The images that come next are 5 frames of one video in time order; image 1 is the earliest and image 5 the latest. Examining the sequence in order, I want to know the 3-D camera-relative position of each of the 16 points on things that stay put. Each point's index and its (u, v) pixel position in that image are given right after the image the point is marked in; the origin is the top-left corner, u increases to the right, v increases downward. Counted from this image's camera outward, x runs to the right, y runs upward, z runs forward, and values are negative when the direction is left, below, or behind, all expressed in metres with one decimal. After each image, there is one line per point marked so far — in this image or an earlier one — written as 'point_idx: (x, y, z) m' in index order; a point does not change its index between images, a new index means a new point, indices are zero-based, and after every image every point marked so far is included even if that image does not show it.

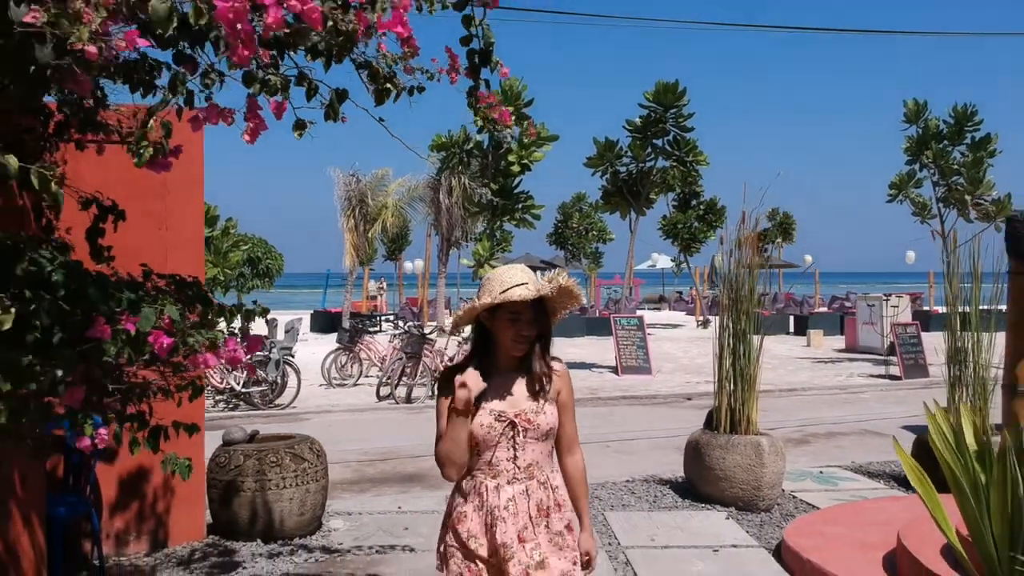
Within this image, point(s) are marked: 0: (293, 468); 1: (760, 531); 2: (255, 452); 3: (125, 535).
0: (-1.4, -1.1, +5.3) m
1: (+1.6, -1.6, +5.4) m
2: (-1.6, -1.0, +5.3) m
3: (-2.3, -1.5, +4.8) m
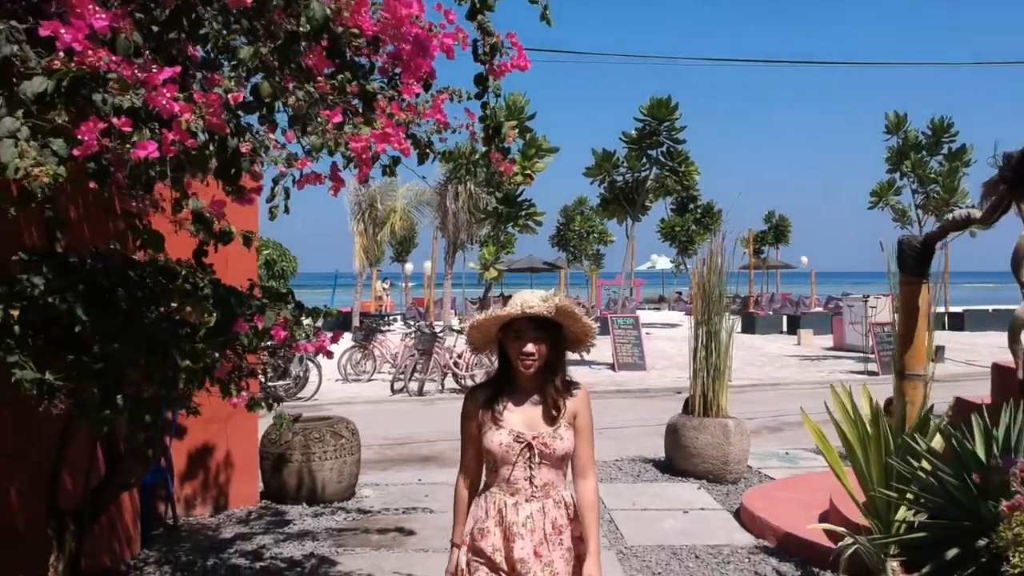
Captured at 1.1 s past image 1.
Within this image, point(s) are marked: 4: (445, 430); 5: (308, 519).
0: (-1.4, -1.2, +6.3) m
1: (+1.7, -1.6, +6.3) m
2: (-1.6, -1.1, +6.3) m
3: (-2.3, -1.5, +5.8) m
4: (-0.8, -1.7, +9.8) m
5: (-1.5, -1.6, +6.0) m
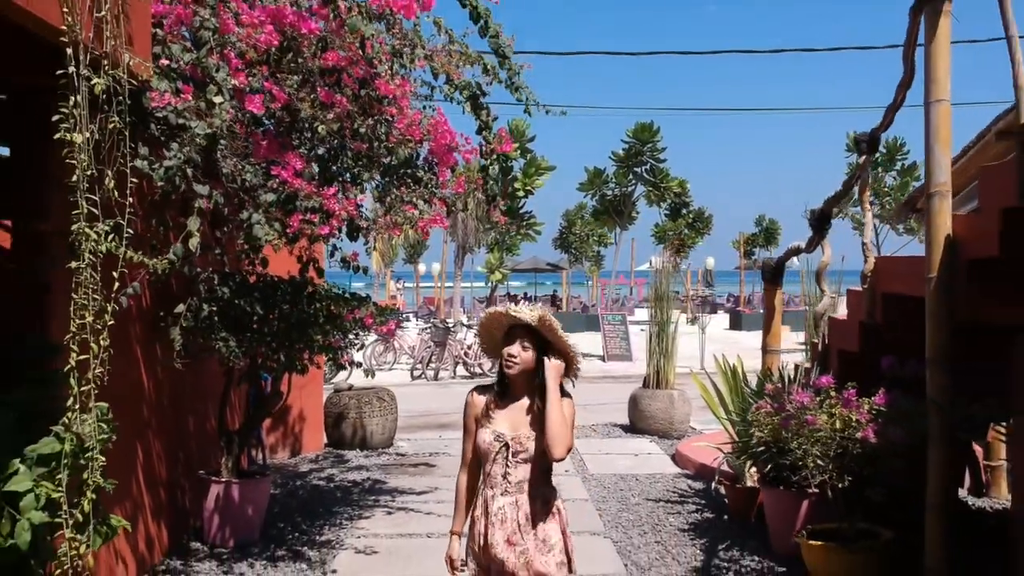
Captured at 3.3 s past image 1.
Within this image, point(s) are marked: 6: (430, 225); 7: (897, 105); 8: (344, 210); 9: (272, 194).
0: (-1.4, -1.2, +8.5) m
1: (+1.6, -1.6, +8.5) m
2: (-1.6, -1.1, +8.5) m
3: (-2.3, -1.5, +8.0) m
4: (-0.8, -1.7, +12.0) m
5: (-1.5, -1.7, +8.2) m
6: (-0.5, +0.4, +5.2) m
7: (+2.2, +1.1, +4.8) m
8: (-0.9, +0.4, +4.6) m
9: (-1.3, +0.5, +4.4) m
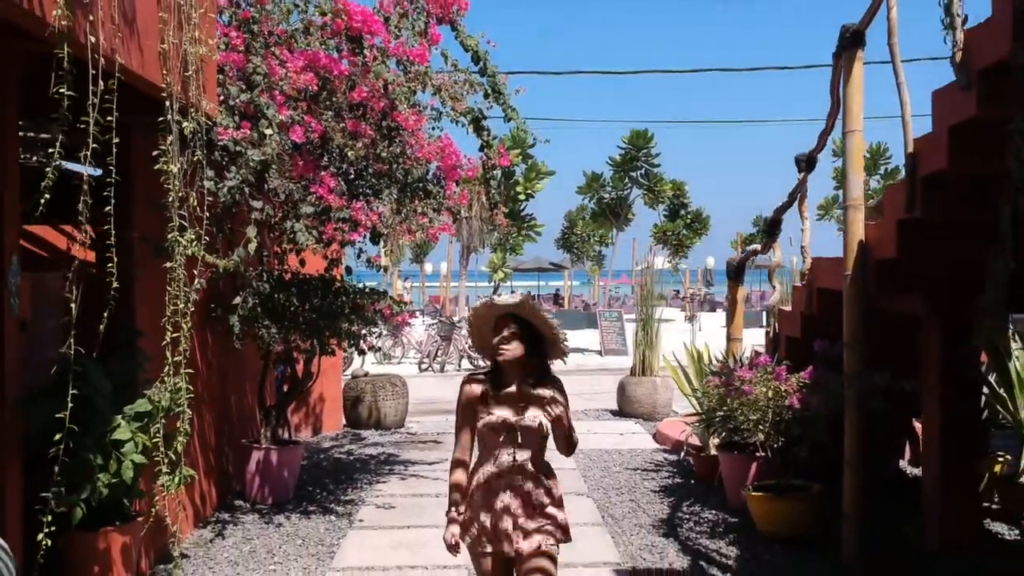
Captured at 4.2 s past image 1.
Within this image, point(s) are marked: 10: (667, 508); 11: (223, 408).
0: (-1.4, -1.2, +9.5) m
1: (+1.6, -1.6, +9.5) m
2: (-1.6, -1.1, +9.5) m
3: (-2.3, -1.5, +9.0) m
4: (-0.8, -1.7, +13.0) m
5: (-1.5, -1.6, +9.2) m
6: (-0.6, +0.4, +6.2) m
7: (+2.2, +1.1, +5.8) m
8: (-1.0, +0.5, +5.6) m
9: (-1.3, +0.5, +5.4) m
10: (+1.2, -1.7, +6.4) m
11: (-2.3, -1.0, +6.6) m
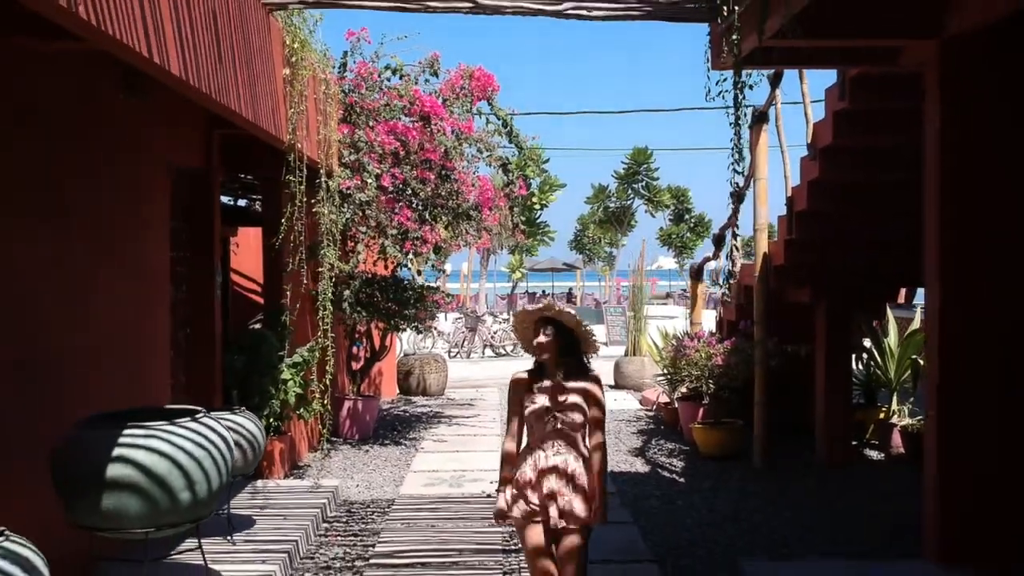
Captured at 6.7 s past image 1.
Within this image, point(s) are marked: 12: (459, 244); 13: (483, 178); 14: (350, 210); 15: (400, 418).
0: (-1.1, -1.1, +12.1) m
1: (+1.9, -1.6, +12.1) m
2: (-1.4, -1.0, +12.1) m
3: (-2.1, -1.5, +11.6) m
4: (-0.5, -1.6, +15.6) m
5: (-1.3, -1.6, +11.8) m
6: (-0.4, +0.5, +8.8) m
7: (+2.4, +1.1, +8.3) m
8: (-0.8, +0.5, +8.2) m
9: (-1.1, +0.6, +8.0) m
10: (+1.4, -1.7, +9.0) m
11: (-2.1, -0.9, +9.3) m
12: (-0.5, +0.4, +8.7) m
13: (-0.3, +1.1, +8.7) m
14: (-1.5, +0.7, +7.7) m
15: (-1.4, -1.6, +10.3) m
